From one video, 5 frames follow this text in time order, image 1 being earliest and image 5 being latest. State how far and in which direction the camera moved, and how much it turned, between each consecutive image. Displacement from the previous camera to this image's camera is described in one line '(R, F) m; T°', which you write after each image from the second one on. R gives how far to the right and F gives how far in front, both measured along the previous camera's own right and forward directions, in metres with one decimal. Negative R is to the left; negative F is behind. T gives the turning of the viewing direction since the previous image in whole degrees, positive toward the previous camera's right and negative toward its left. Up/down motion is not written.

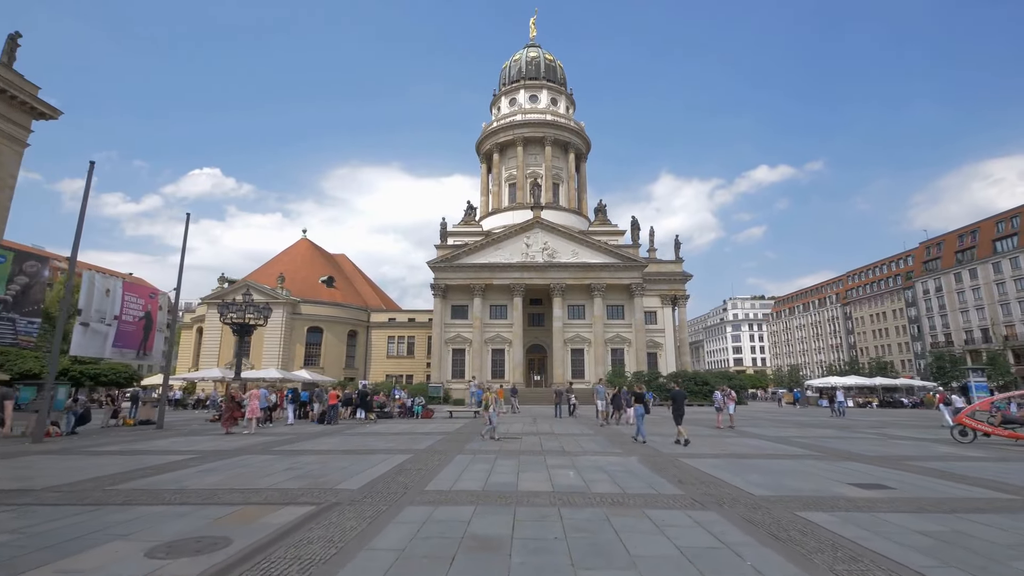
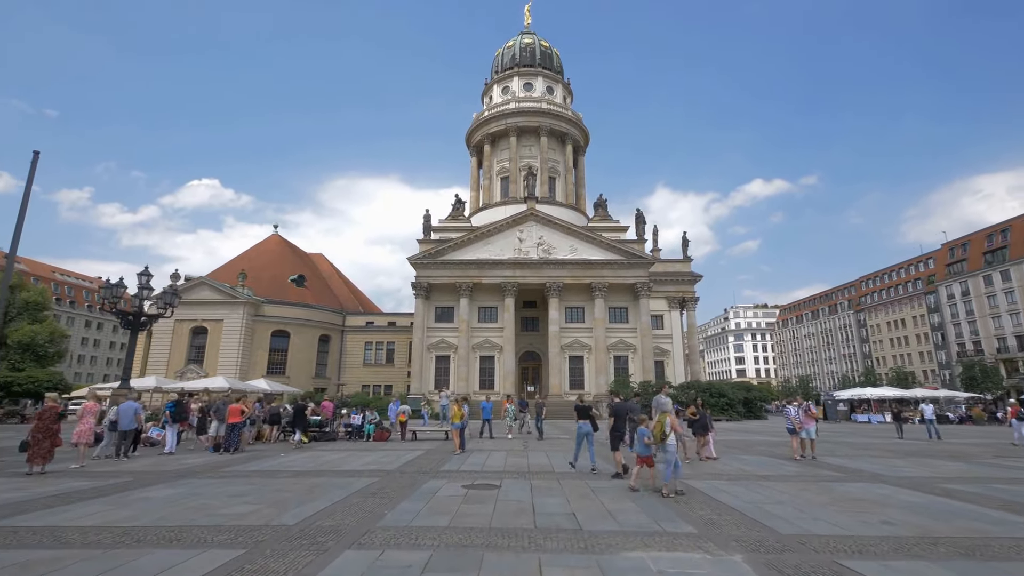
(+0.4, +6.3) m; +1°
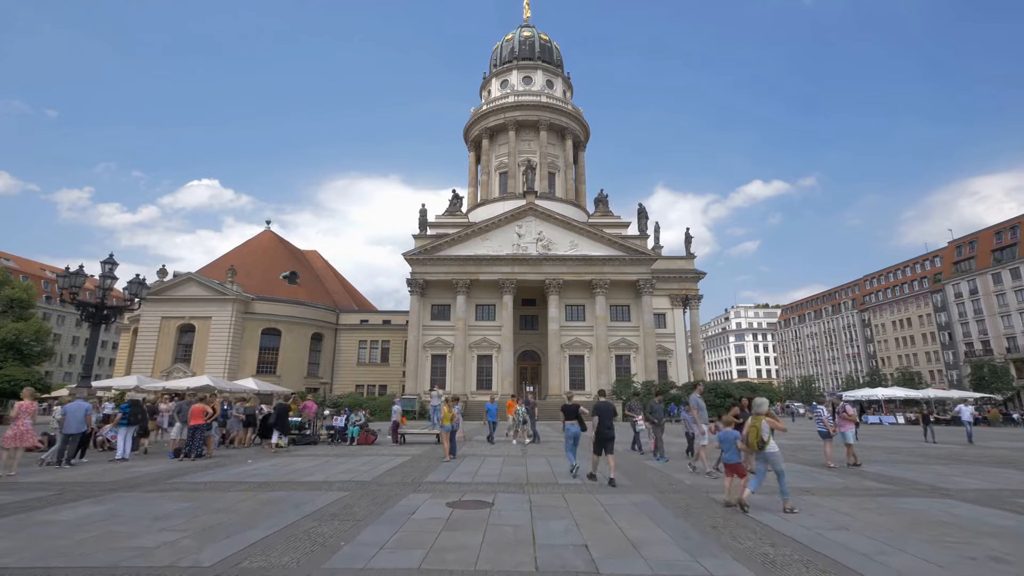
(0.0, +1.6) m; 0°
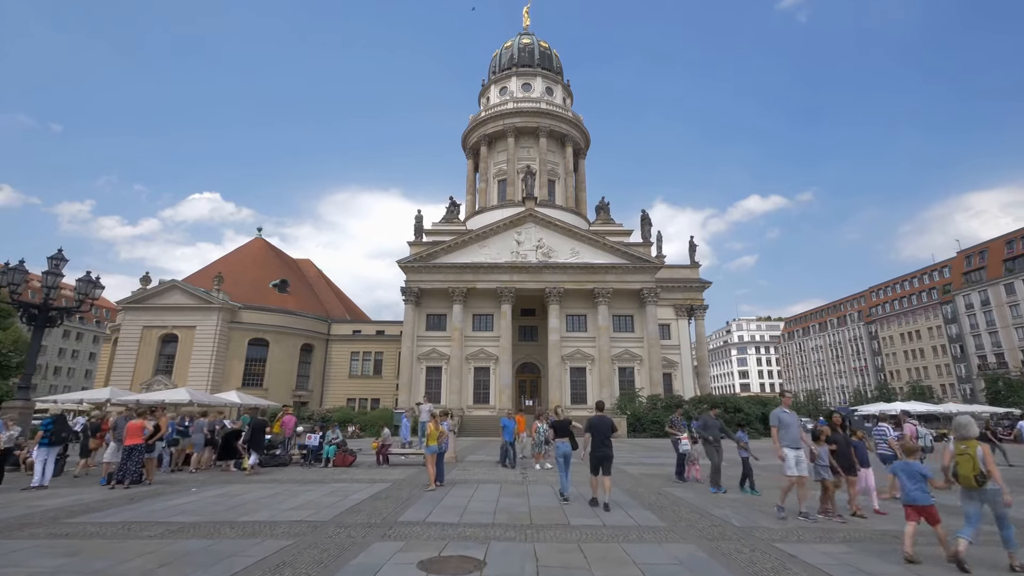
(0.0, +2.0) m; 0°
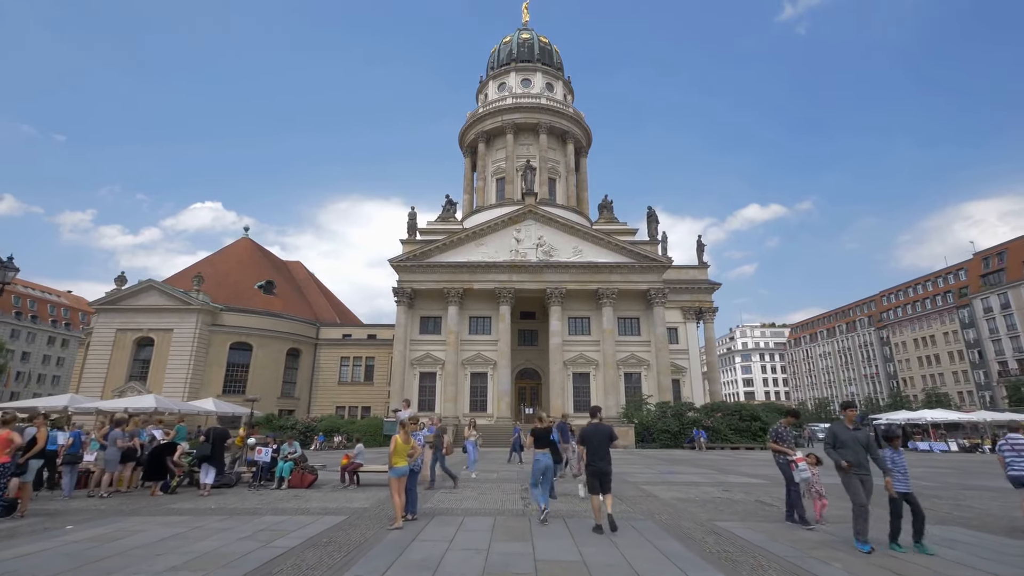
(0.0, +2.8) m; 0°
